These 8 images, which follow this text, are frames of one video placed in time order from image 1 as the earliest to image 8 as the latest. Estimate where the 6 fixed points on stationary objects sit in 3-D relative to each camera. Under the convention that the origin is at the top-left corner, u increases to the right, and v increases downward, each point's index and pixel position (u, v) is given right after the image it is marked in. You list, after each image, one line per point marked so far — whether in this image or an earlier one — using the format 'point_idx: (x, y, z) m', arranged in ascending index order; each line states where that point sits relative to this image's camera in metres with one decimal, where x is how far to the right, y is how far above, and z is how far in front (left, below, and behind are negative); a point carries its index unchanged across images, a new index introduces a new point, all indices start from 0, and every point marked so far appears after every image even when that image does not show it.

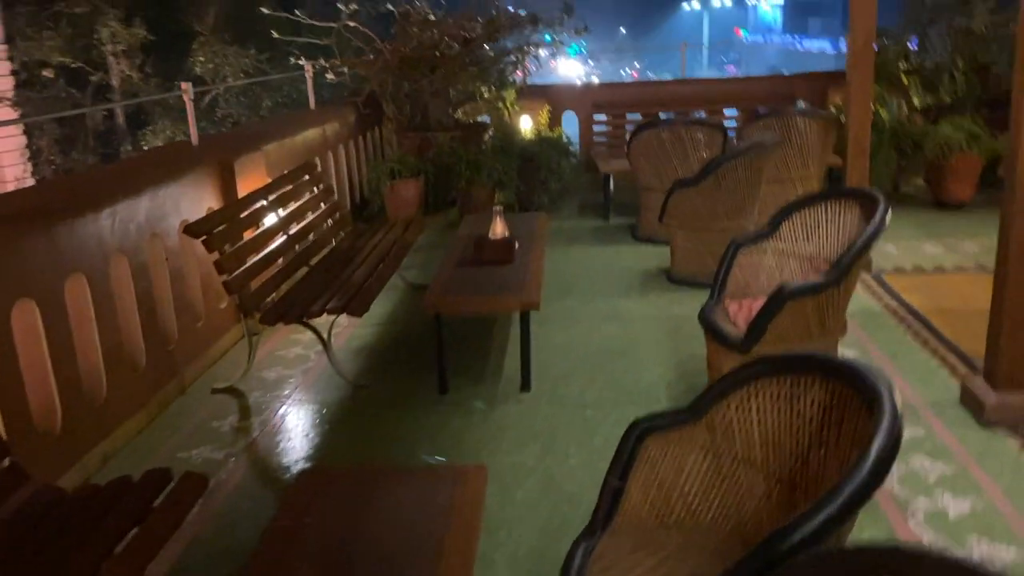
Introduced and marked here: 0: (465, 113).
0: (-0.3, +1.4, +6.5) m
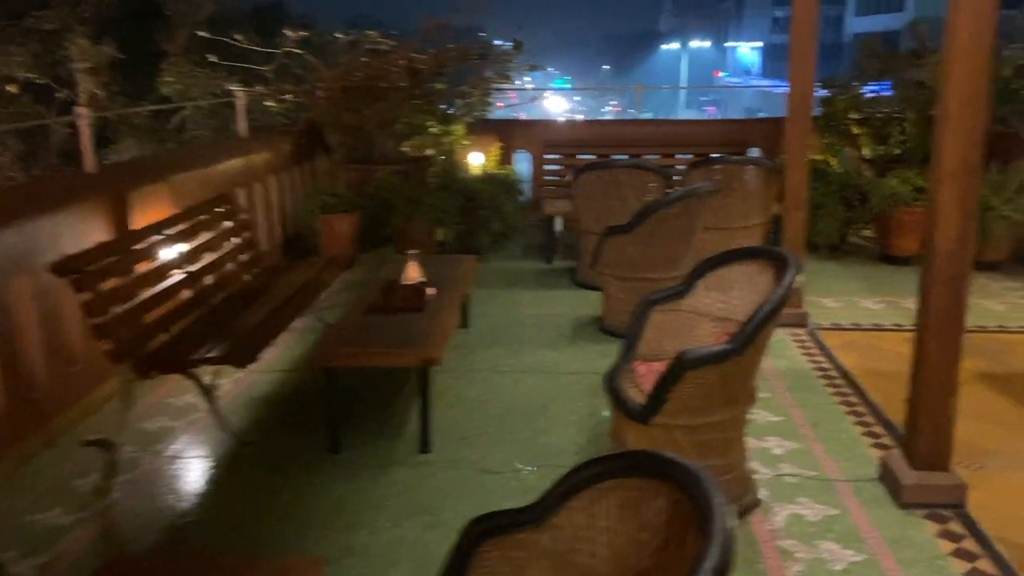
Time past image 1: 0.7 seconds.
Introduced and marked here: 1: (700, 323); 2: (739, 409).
0: (-0.8, +1.1, +6.3) m
1: (+0.7, -0.1, +2.9) m
2: (+0.7, -0.4, +2.5) m
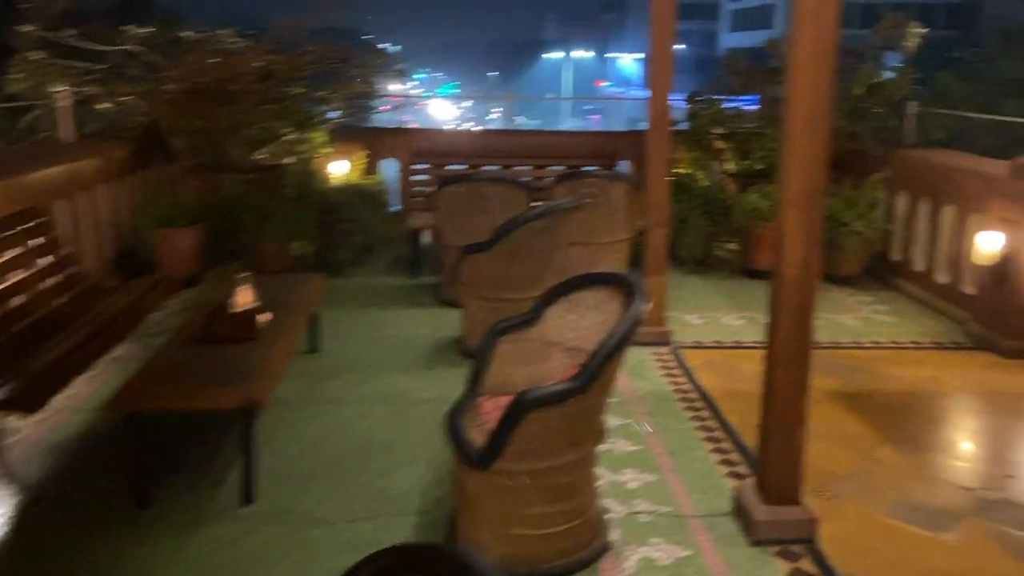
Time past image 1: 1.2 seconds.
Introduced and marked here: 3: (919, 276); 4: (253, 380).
0: (-1.8, +1.0, +5.9) m
1: (+0.1, -0.2, +2.7) m
2: (+0.2, -0.5, +2.4) m
3: (+2.6, +0.1, +5.2) m
4: (-0.9, -0.3, +2.8) m
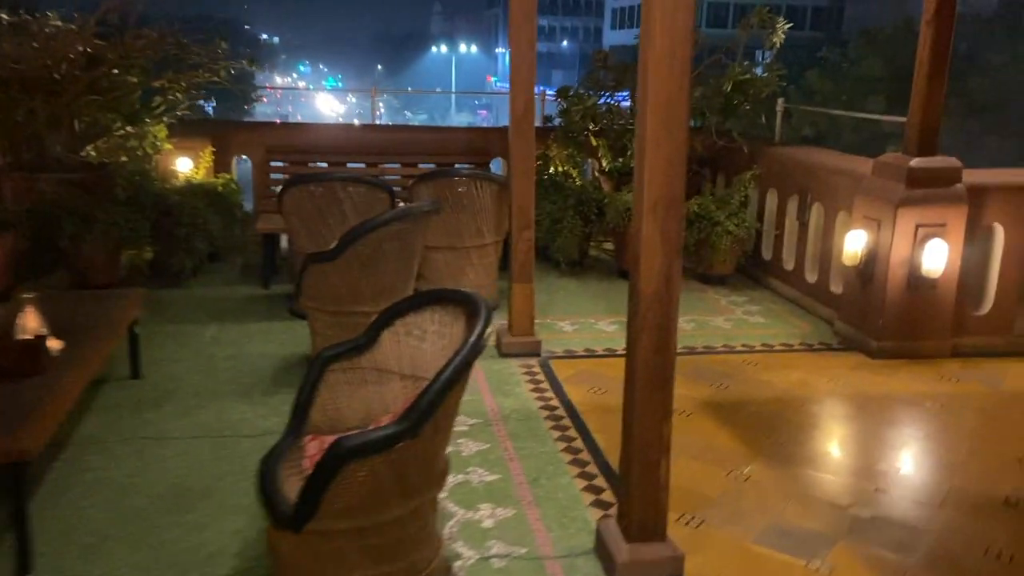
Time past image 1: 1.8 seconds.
0: (-2.7, +0.9, +5.3) m
1: (-0.4, -0.3, +2.4) m
2: (-0.2, -0.5, +2.0) m
3: (+1.8, +0.1, +5.2) m
4: (-1.4, -0.4, +2.3) m
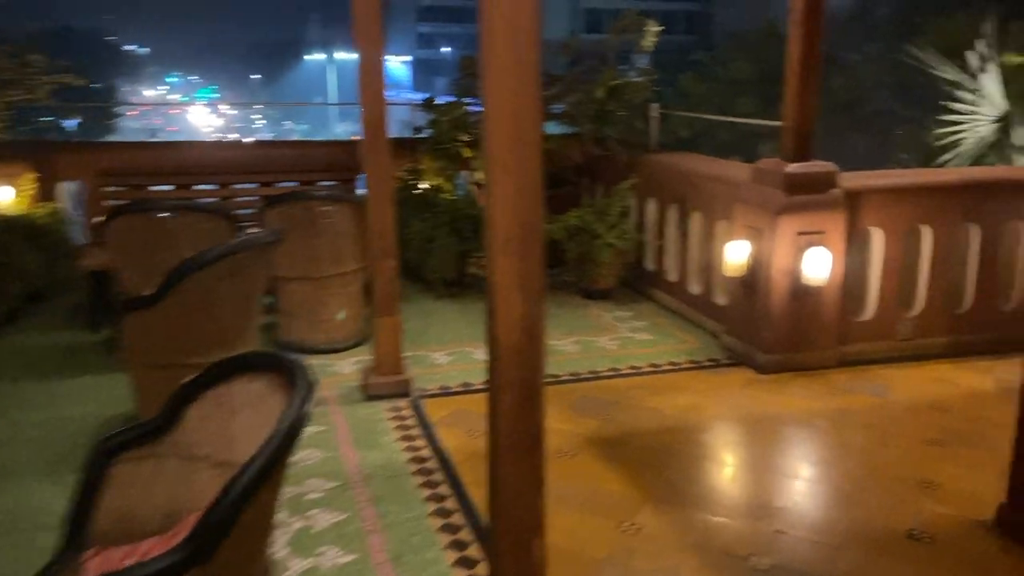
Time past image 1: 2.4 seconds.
0: (-3.5, +0.6, +4.5) m
1: (-0.7, -0.4, +1.9) m
2: (-0.5, -0.7, +1.6) m
3: (+1.0, 0.0, +5.0) m
4: (-1.7, -0.6, +1.7) m
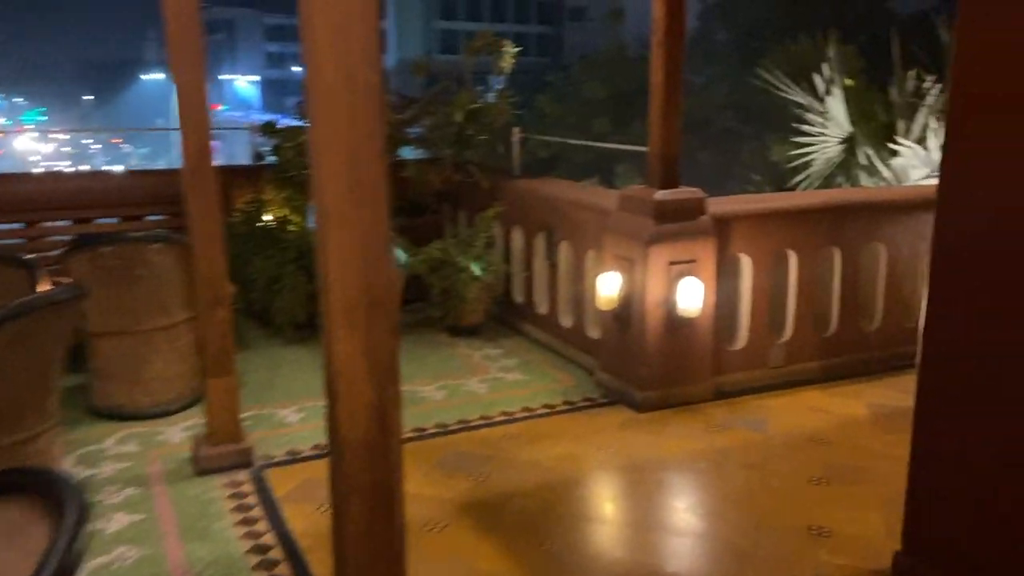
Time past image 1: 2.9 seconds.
0: (-4.2, +0.2, +3.5) m
1: (-1.0, -0.6, +1.4) m
2: (-0.8, -0.8, +1.1) m
3: (+0.2, -0.2, +4.7) m
4: (-1.9, -0.8, +1.0) m
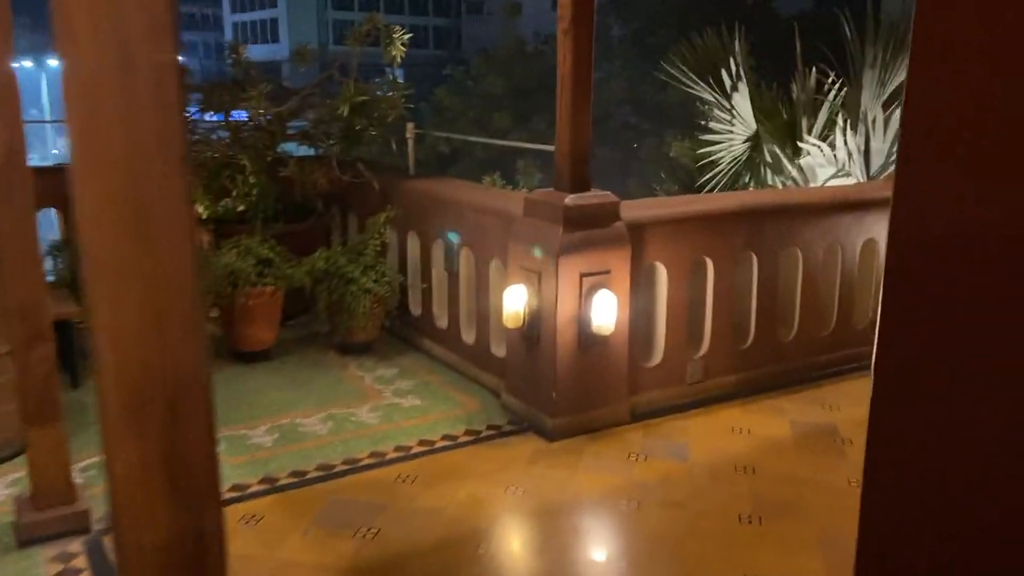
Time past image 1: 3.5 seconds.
0: (-4.5, +0.1, +2.6) m
1: (-1.1, -0.7, +0.8) m
2: (-0.9, -0.9, +0.6) m
3: (-0.4, -0.2, +4.3) m
4: (-2.0, -0.9, +0.4) m
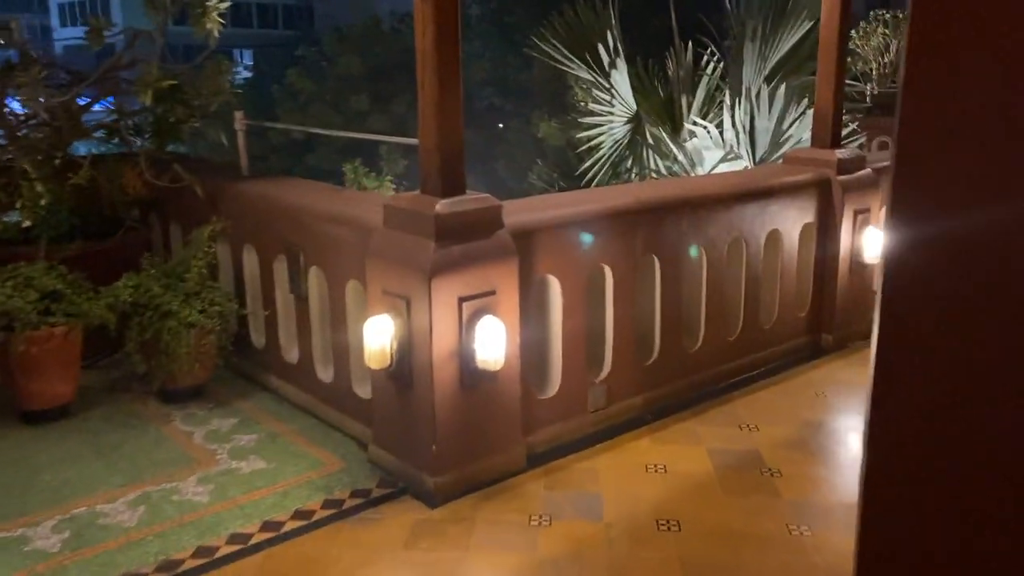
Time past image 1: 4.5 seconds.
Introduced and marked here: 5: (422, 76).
0: (-4.8, -0.3, +1.2) m
1: (-1.1, -0.9, 0.0) m
2: (-0.8, -1.1, -0.2) m
3: (-0.9, -0.4, +3.5) m
4: (-1.9, -1.2, -0.6) m
5: (-0.3, +0.7, +2.7) m
